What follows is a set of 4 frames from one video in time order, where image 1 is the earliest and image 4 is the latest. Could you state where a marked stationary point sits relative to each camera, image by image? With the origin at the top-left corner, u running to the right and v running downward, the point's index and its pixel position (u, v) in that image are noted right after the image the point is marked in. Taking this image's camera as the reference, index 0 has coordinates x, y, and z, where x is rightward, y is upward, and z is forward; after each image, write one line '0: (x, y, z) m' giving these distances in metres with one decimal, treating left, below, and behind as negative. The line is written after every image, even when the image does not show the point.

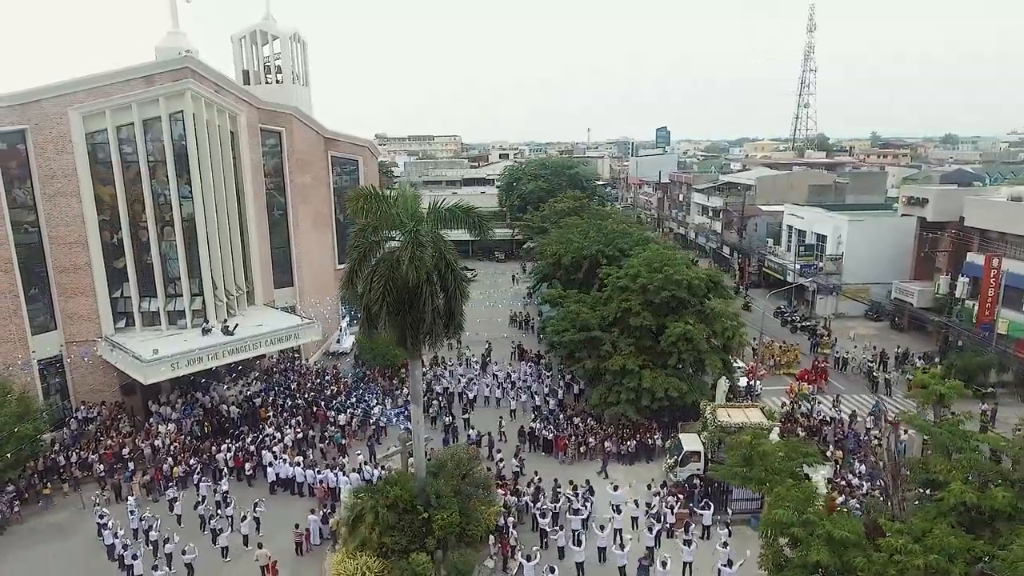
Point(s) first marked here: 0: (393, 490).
0: (-3.2, -5.4, +18.2) m
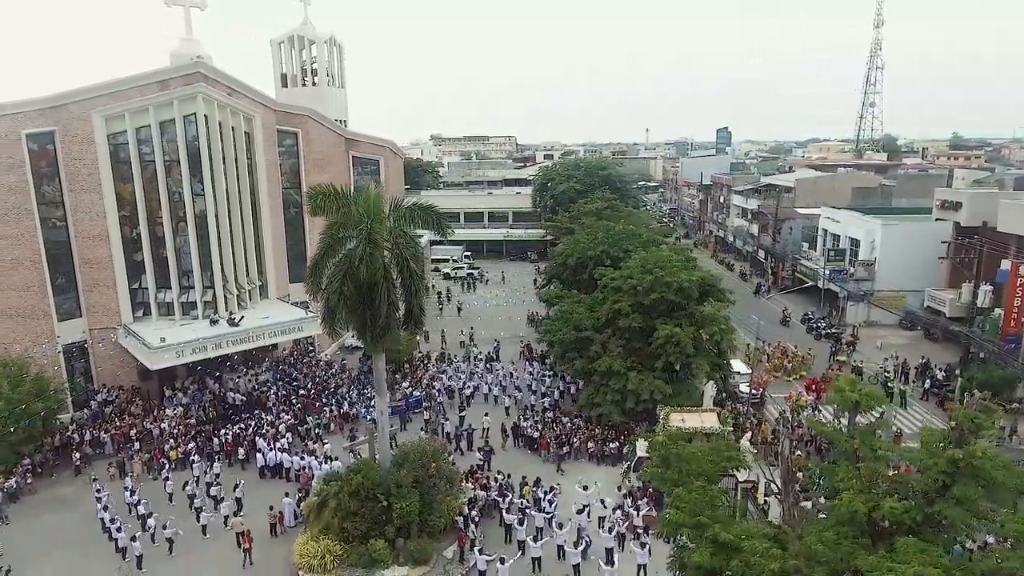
0: (-4.3, -5.2, +18.9) m
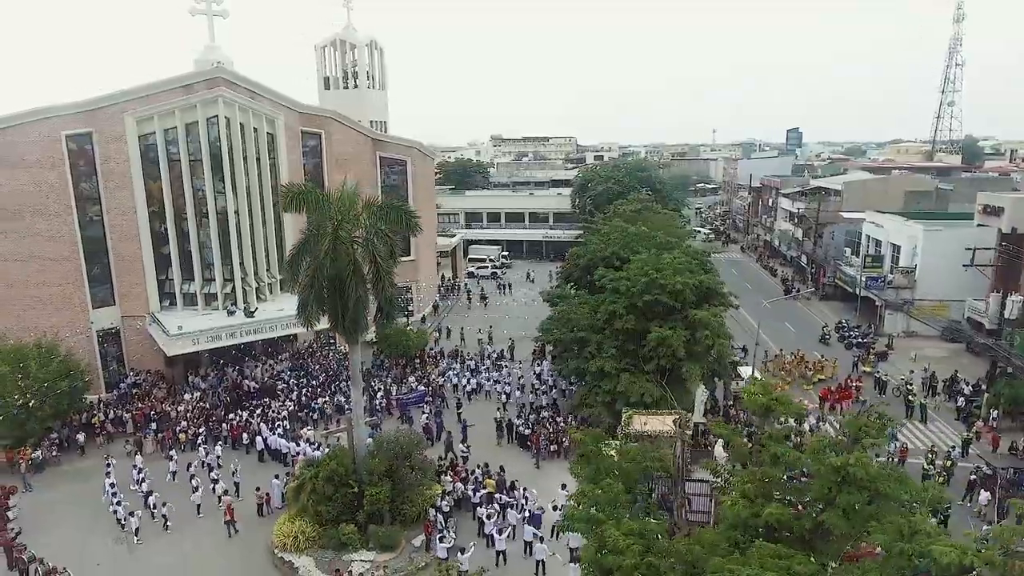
0: (-5.2, -5.1, +19.8) m
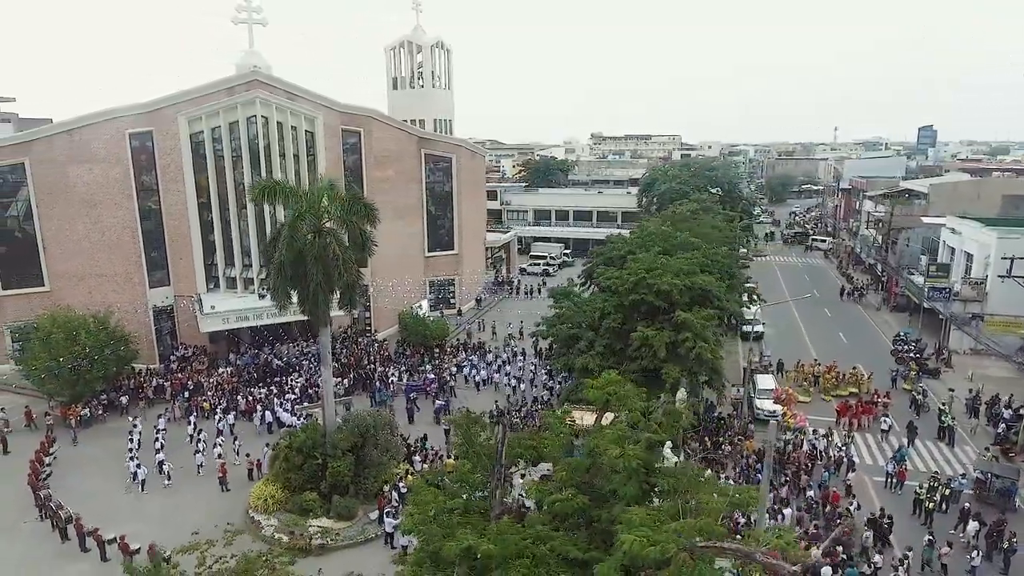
0: (-6.6, -4.7, +21.5) m
